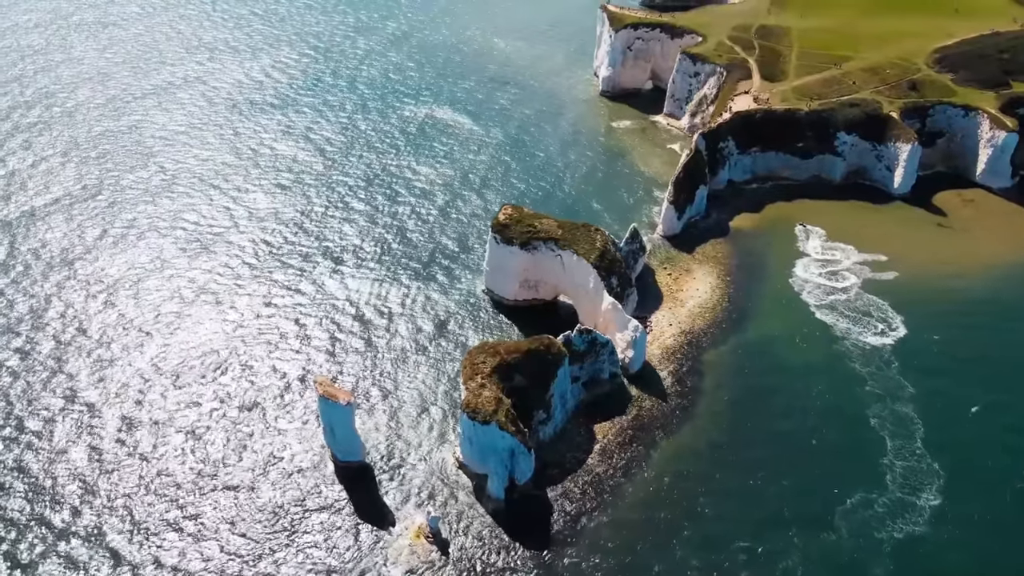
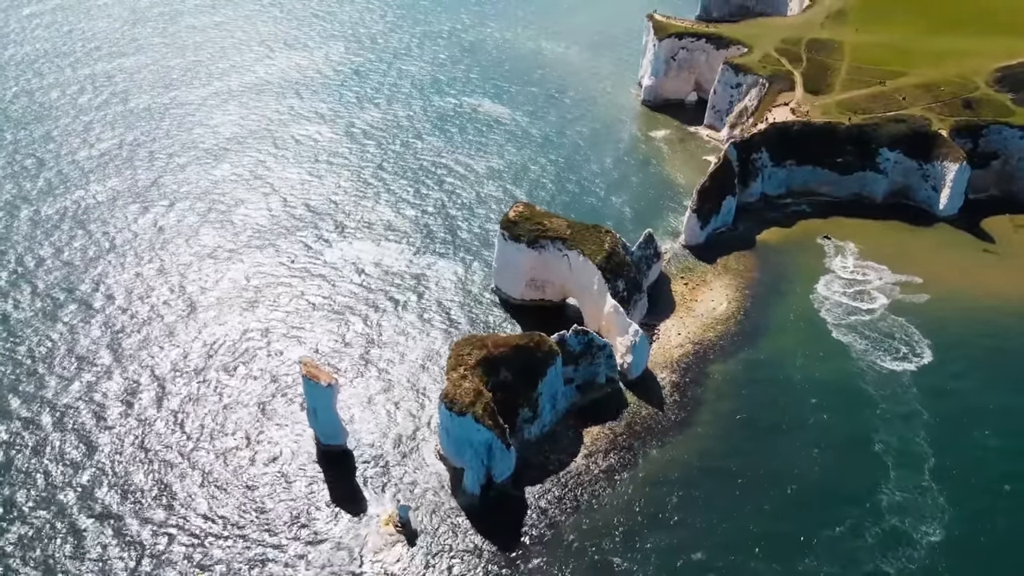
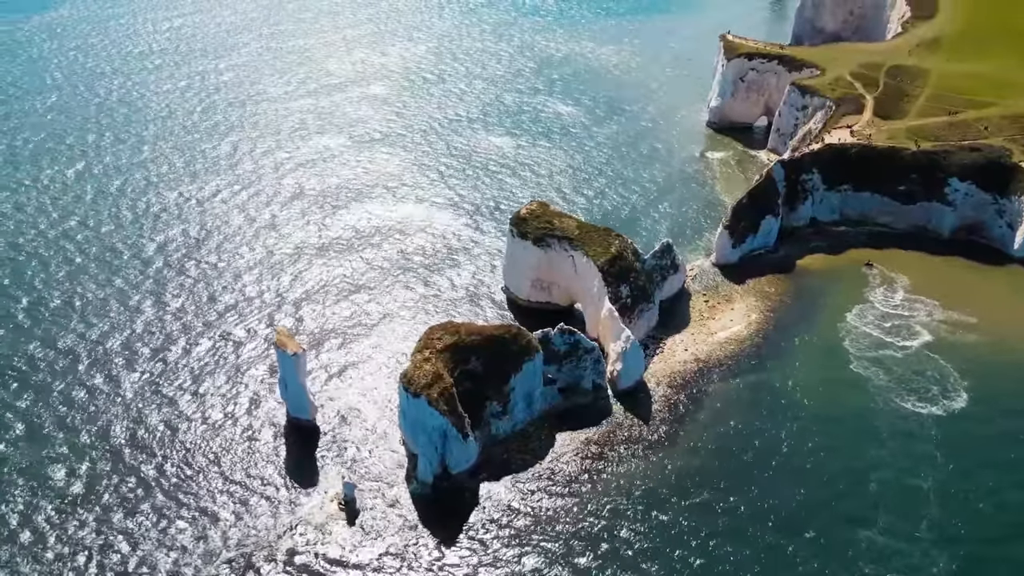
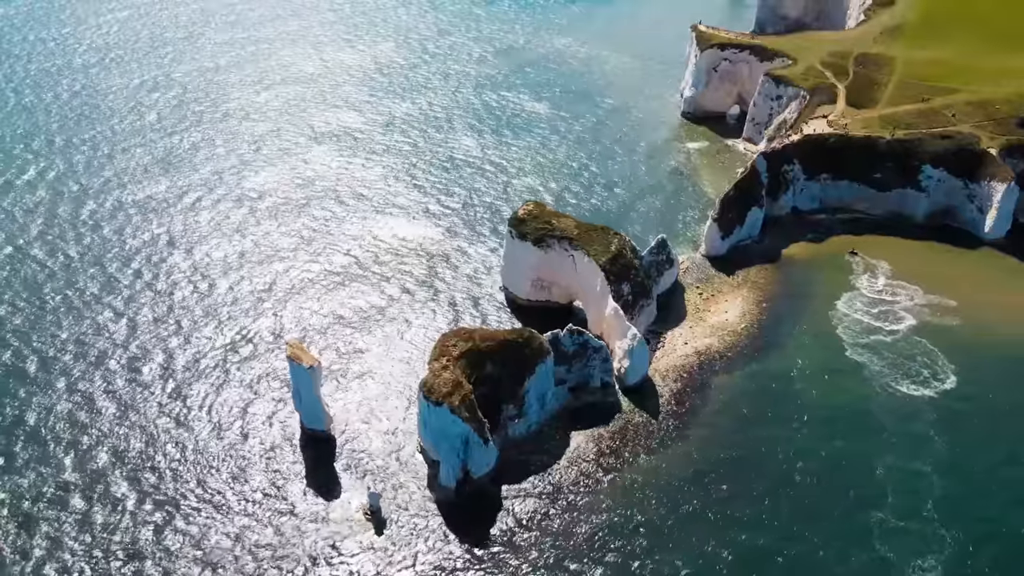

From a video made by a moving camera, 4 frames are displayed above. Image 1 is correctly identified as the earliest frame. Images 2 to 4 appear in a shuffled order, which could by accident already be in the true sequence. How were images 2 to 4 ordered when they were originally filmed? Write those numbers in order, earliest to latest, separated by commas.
2, 4, 3
